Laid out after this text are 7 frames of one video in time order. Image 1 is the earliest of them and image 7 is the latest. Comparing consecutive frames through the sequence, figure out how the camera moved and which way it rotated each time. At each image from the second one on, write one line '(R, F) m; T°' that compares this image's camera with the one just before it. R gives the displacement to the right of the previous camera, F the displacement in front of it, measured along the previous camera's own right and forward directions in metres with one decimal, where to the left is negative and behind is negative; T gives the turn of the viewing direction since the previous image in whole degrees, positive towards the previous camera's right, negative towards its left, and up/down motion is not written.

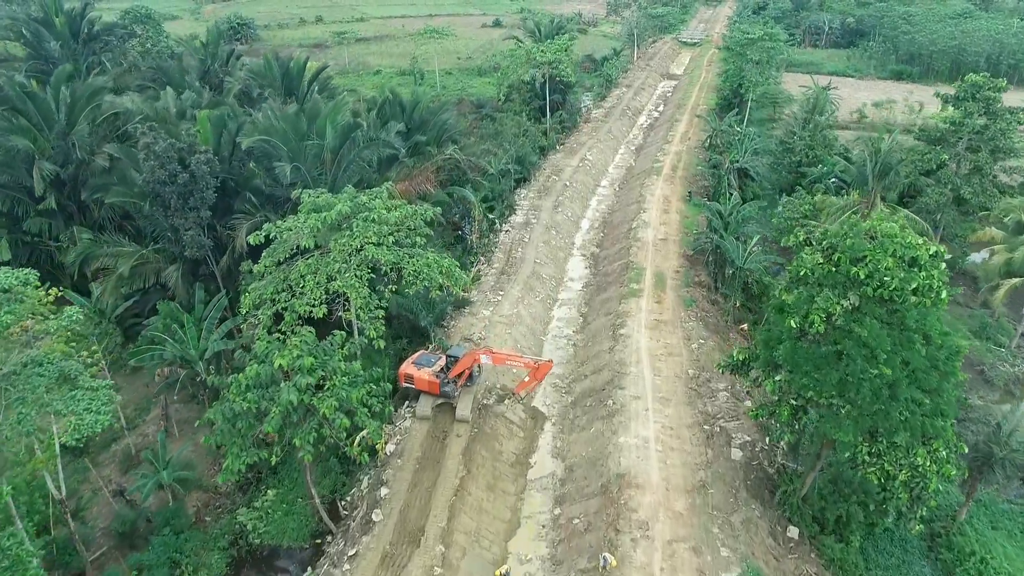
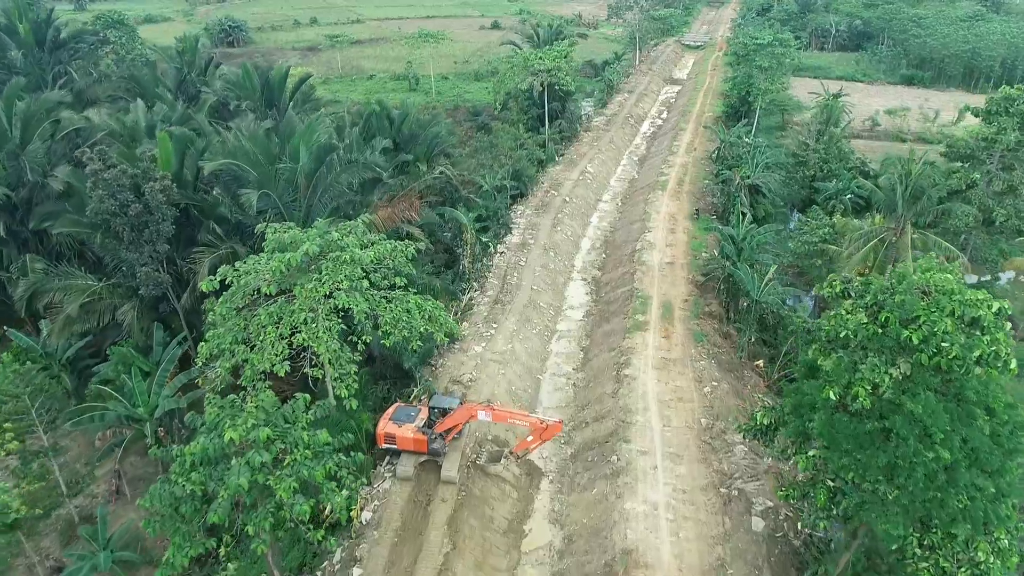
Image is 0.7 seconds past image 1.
(+0.1, +1.3) m; 0°
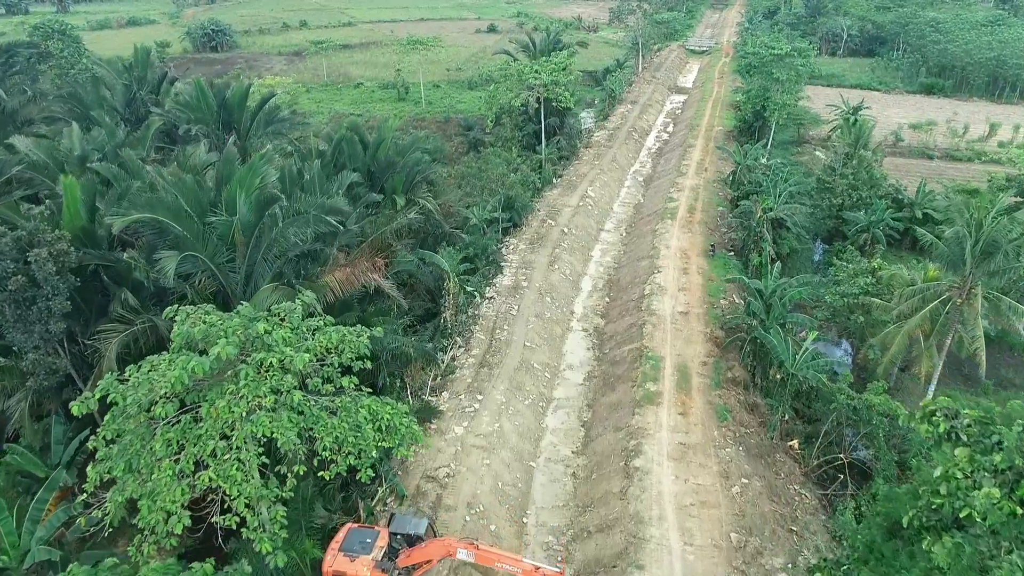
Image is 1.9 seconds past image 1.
(+0.2, +2.2) m; 0°
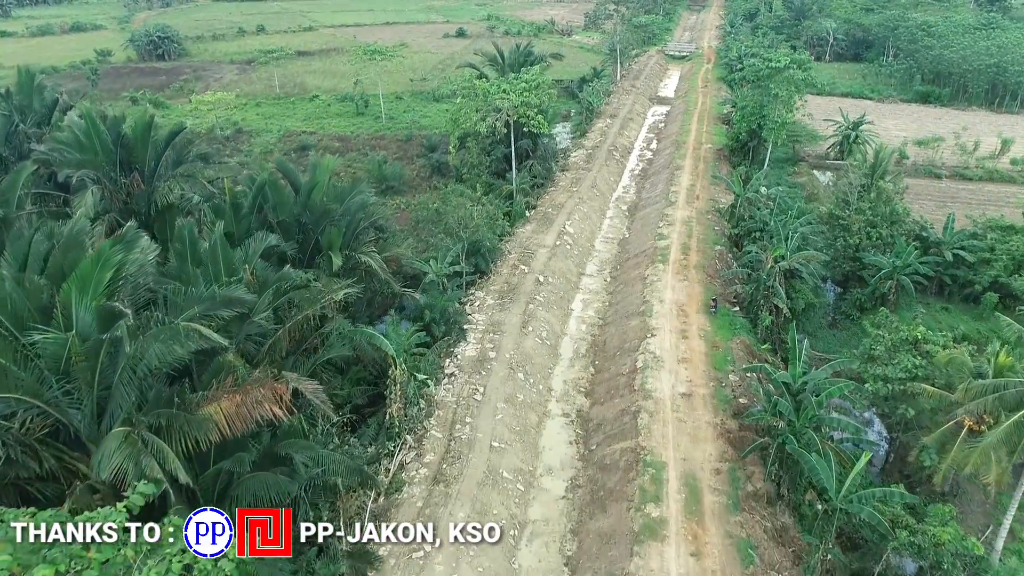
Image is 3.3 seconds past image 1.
(+0.2, +2.8) m; +2°
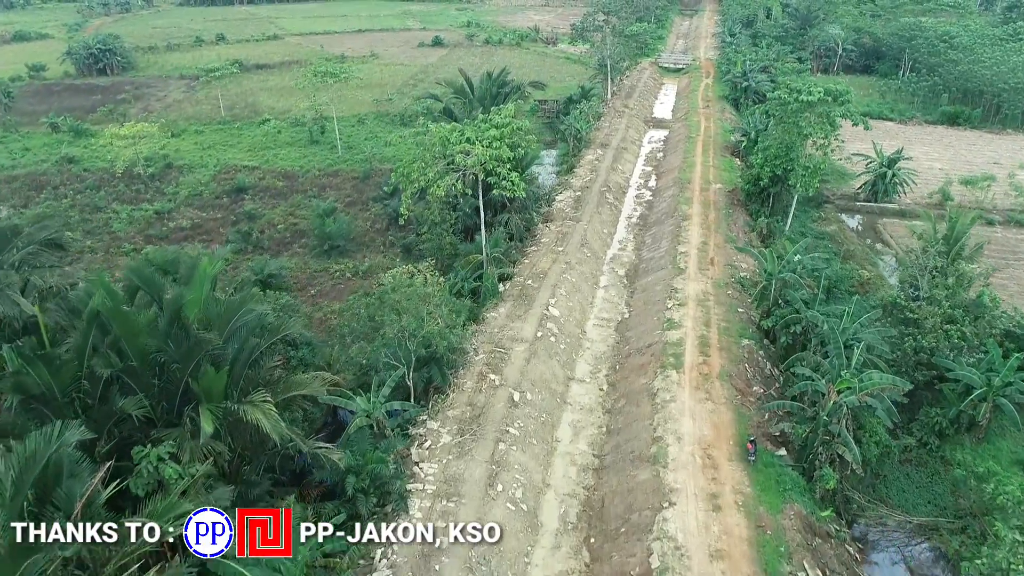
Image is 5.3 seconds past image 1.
(+0.4, +4.0) m; +1°
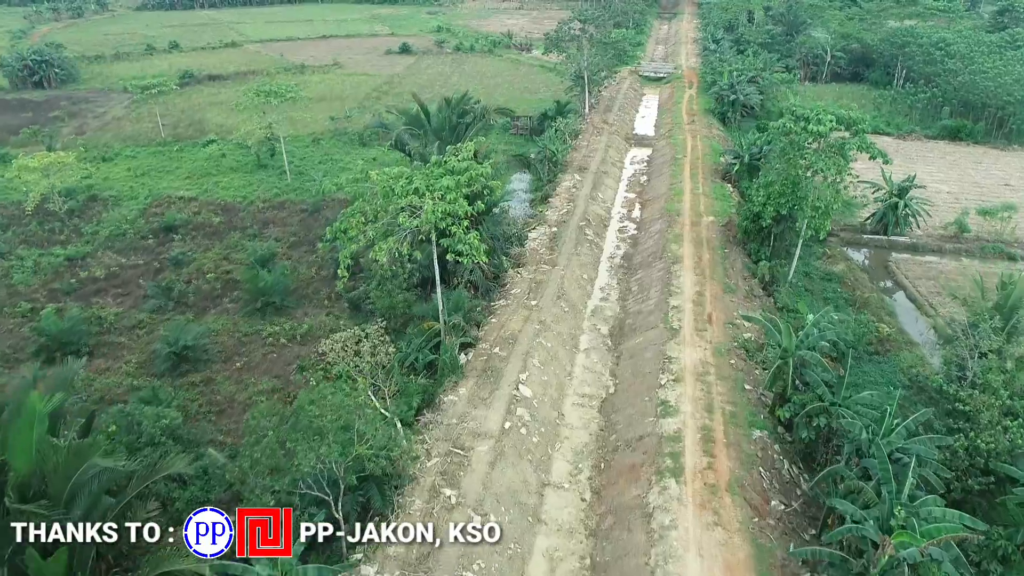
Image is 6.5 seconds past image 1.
(+0.3, +2.5) m; +2°
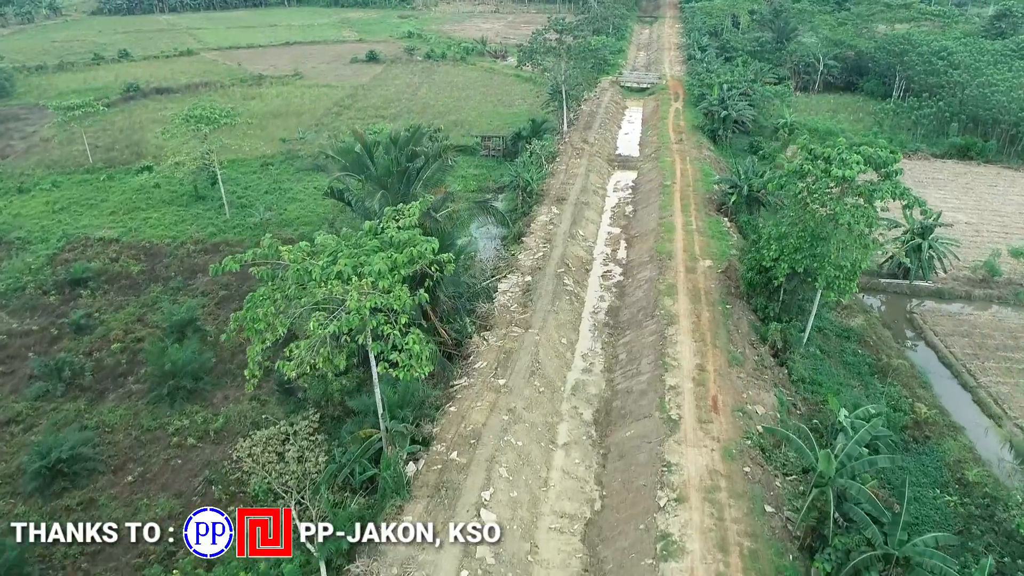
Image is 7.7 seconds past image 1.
(+0.3, +2.6) m; +1°
